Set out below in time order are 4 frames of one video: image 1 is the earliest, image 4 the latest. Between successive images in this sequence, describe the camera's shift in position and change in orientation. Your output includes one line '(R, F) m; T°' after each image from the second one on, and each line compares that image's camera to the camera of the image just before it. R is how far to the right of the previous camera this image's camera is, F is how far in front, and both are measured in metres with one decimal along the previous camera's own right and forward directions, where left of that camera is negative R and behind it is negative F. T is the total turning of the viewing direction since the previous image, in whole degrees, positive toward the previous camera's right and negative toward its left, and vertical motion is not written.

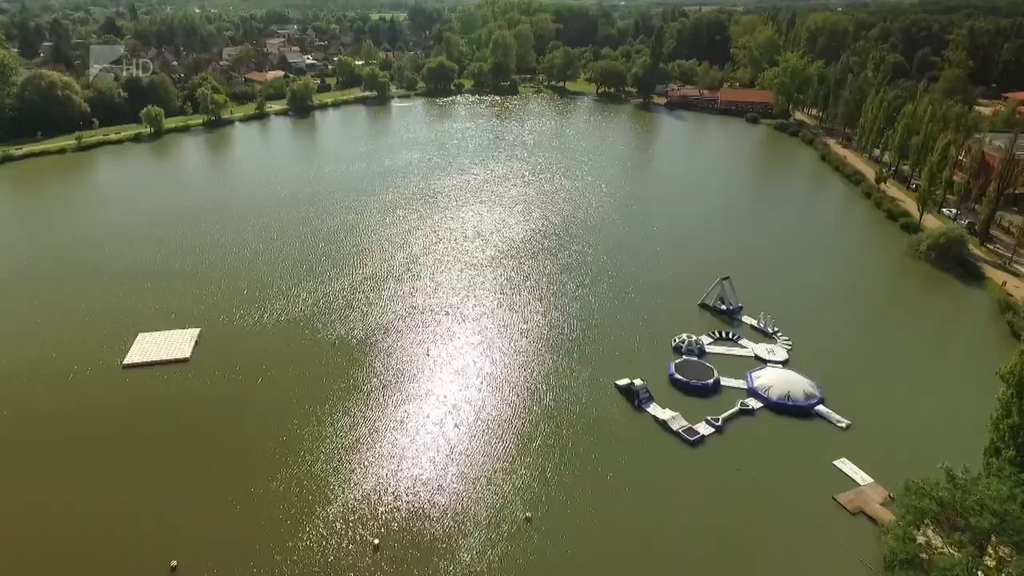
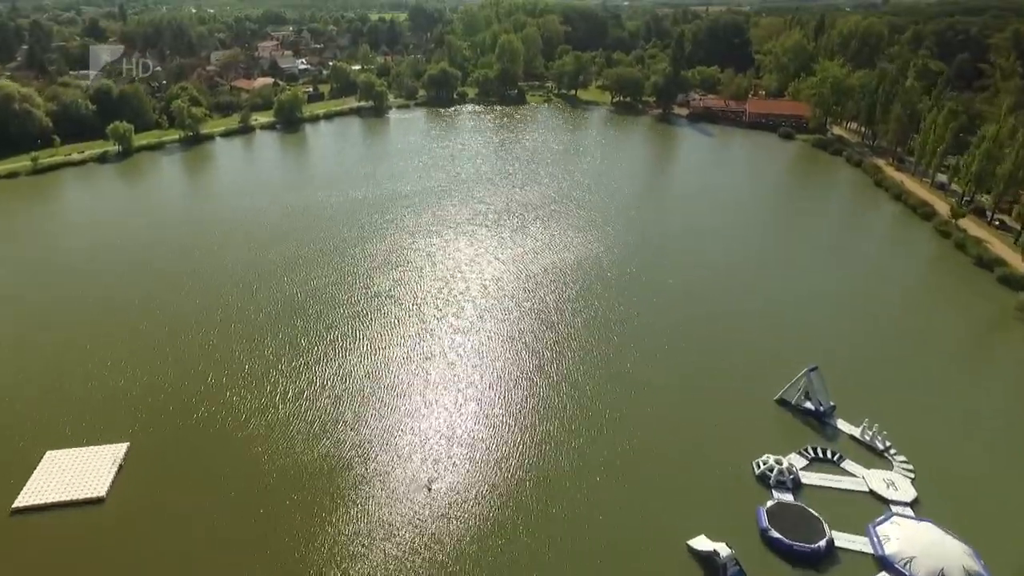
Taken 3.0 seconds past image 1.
(-0.4, +3.1) m; 0°
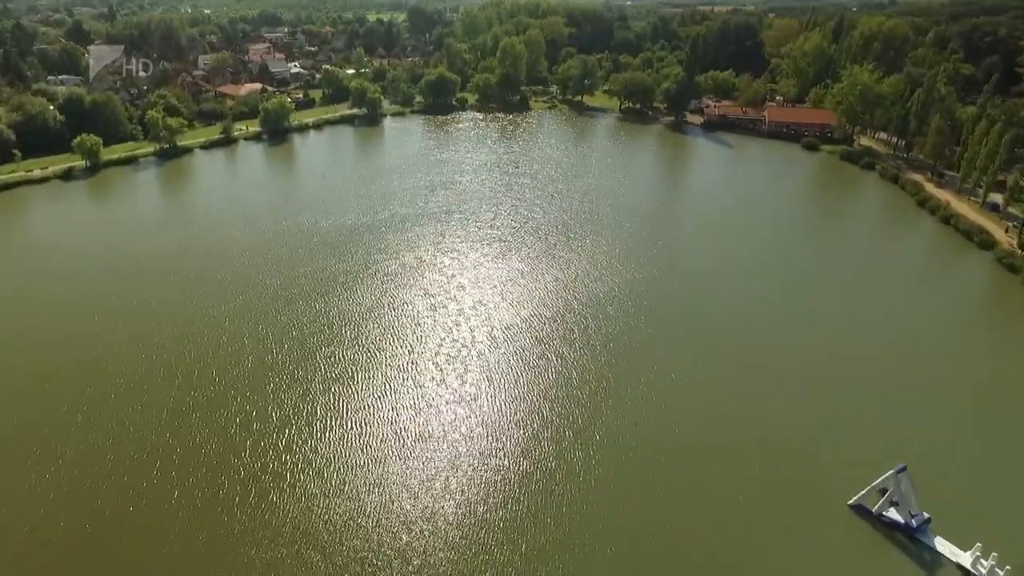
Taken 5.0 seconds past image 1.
(-0.1, +2.2) m; 0°
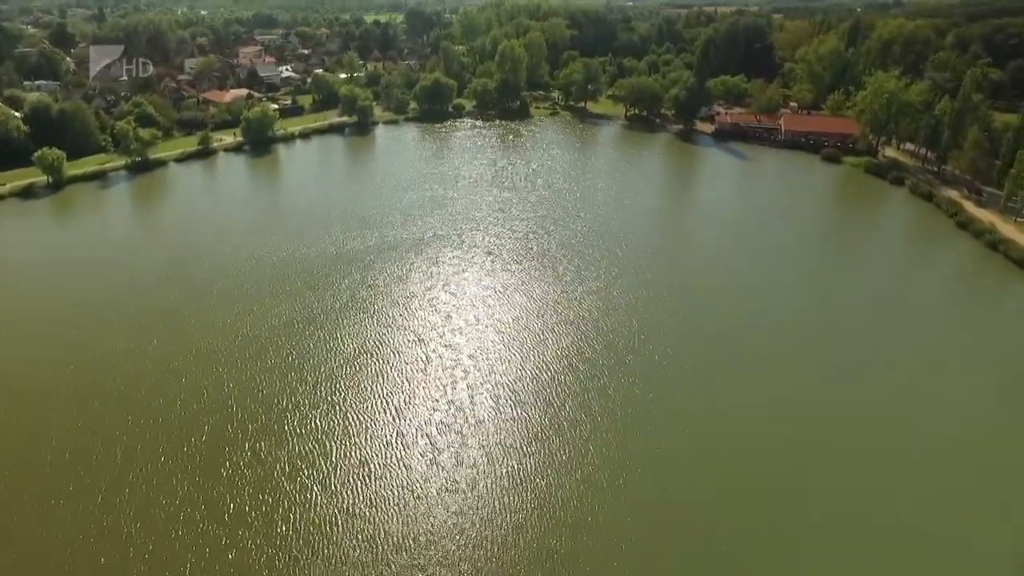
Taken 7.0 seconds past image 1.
(0.0, +2.0) m; 0°
